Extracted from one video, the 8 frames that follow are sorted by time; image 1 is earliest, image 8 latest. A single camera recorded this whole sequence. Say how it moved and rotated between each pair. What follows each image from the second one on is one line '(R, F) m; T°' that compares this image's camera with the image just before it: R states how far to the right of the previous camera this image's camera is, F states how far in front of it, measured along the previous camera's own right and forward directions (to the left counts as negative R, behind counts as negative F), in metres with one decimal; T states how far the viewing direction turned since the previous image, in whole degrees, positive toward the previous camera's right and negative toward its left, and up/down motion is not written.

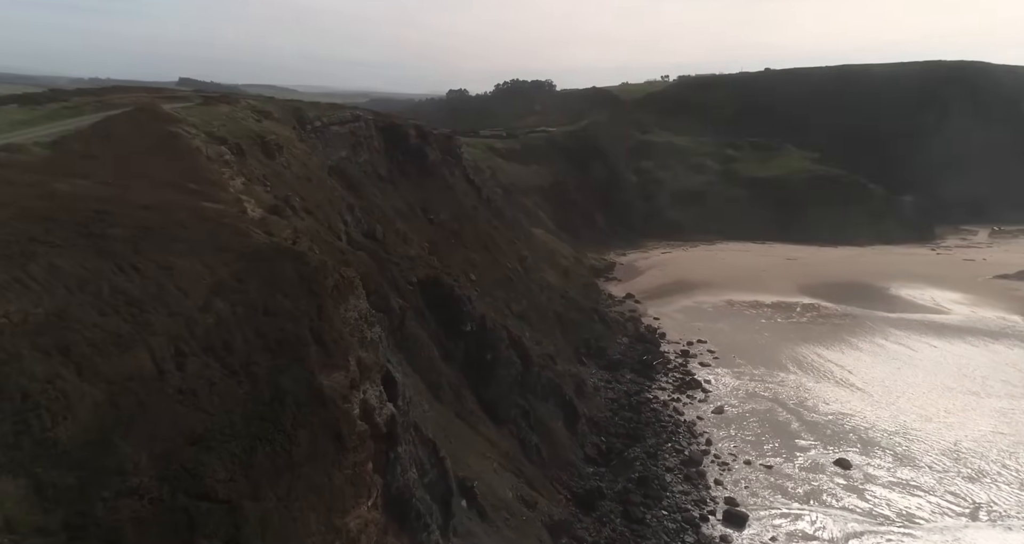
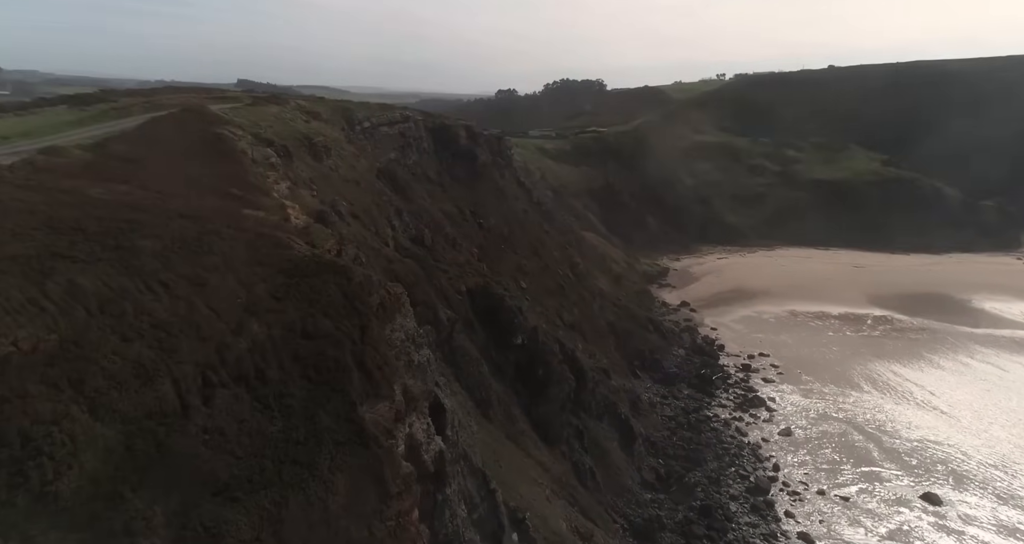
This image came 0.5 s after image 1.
(-0.7, +2.9) m; -4°
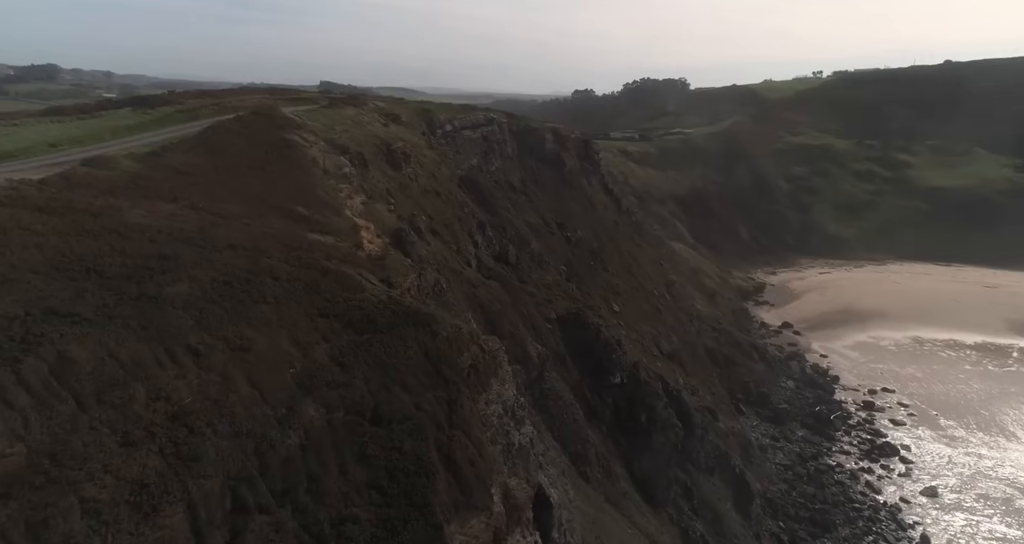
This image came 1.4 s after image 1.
(-1.9, +6.4) m; -6°
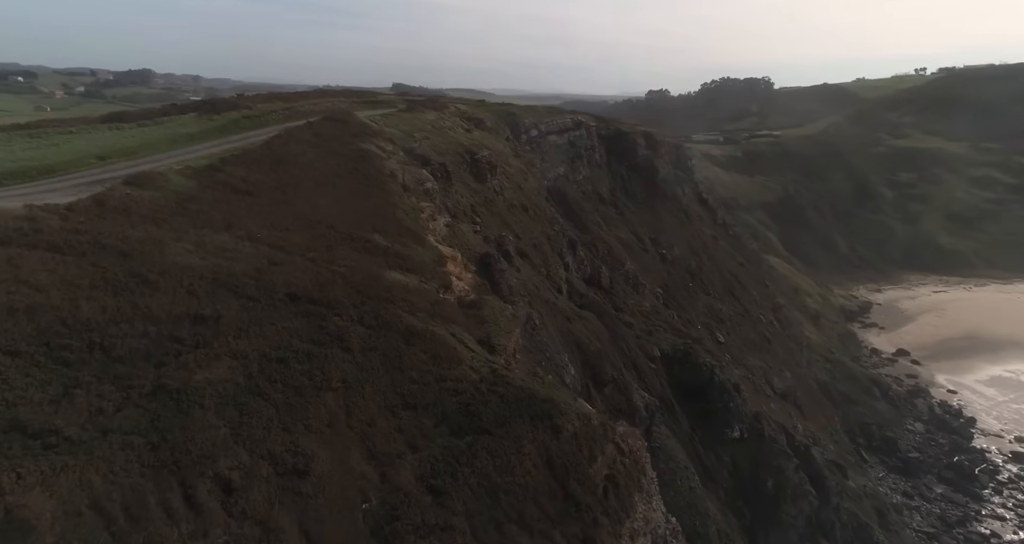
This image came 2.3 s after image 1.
(-2.0, +5.9) m; -6°
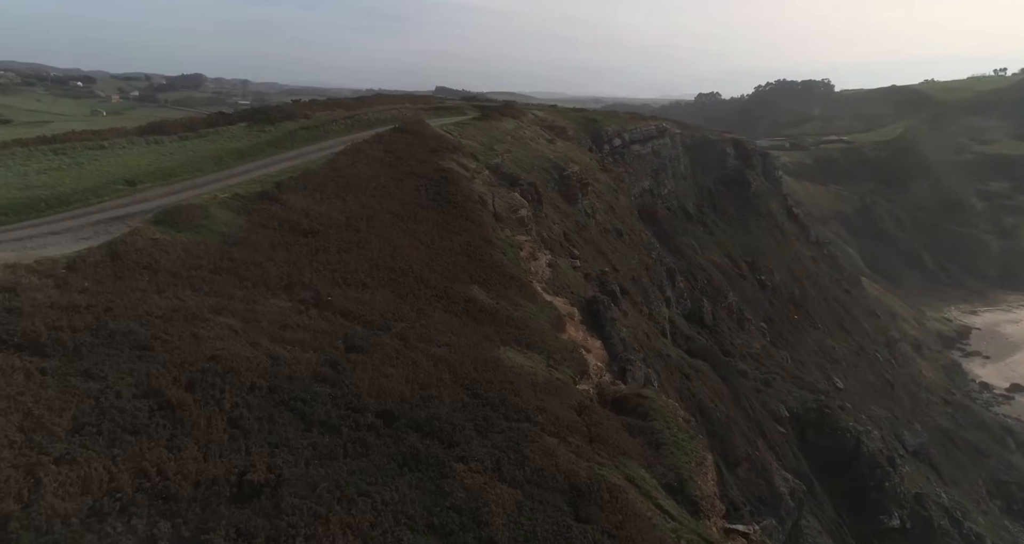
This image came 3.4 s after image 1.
(-2.9, +6.4) m; -3°
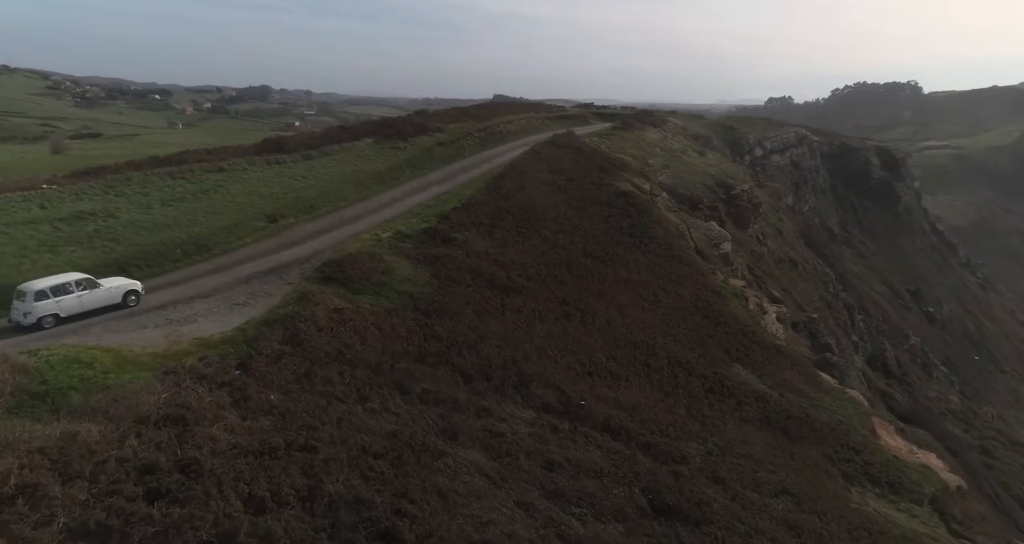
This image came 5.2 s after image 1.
(-4.6, +5.0) m; -5°
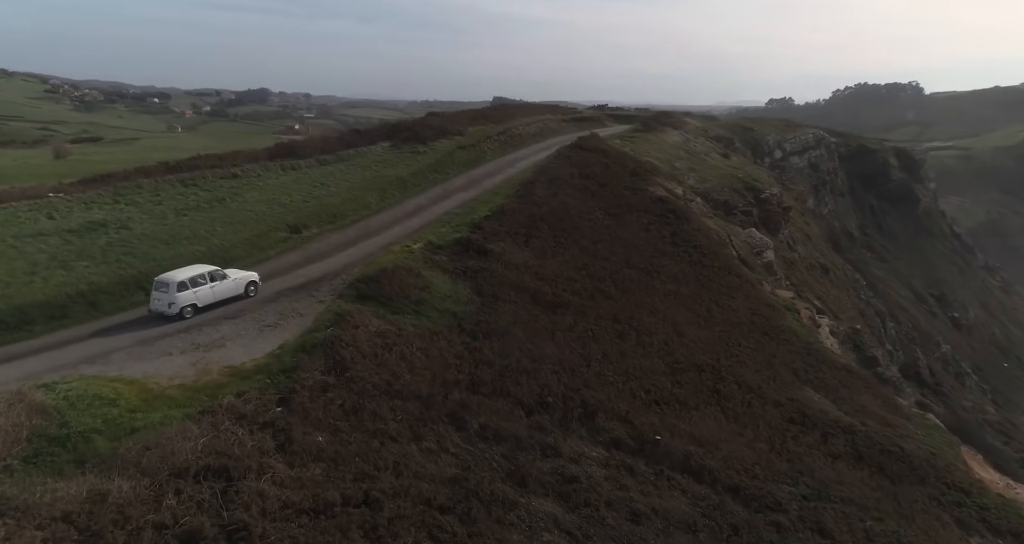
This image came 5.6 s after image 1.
(-1.0, +1.1) m; 0°
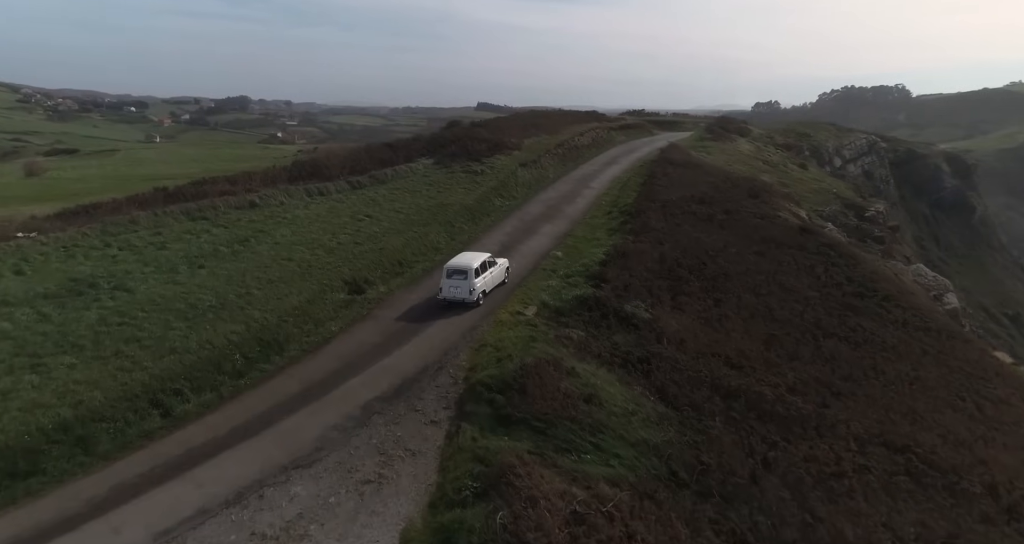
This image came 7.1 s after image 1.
(-3.1, +5.1) m; +1°
